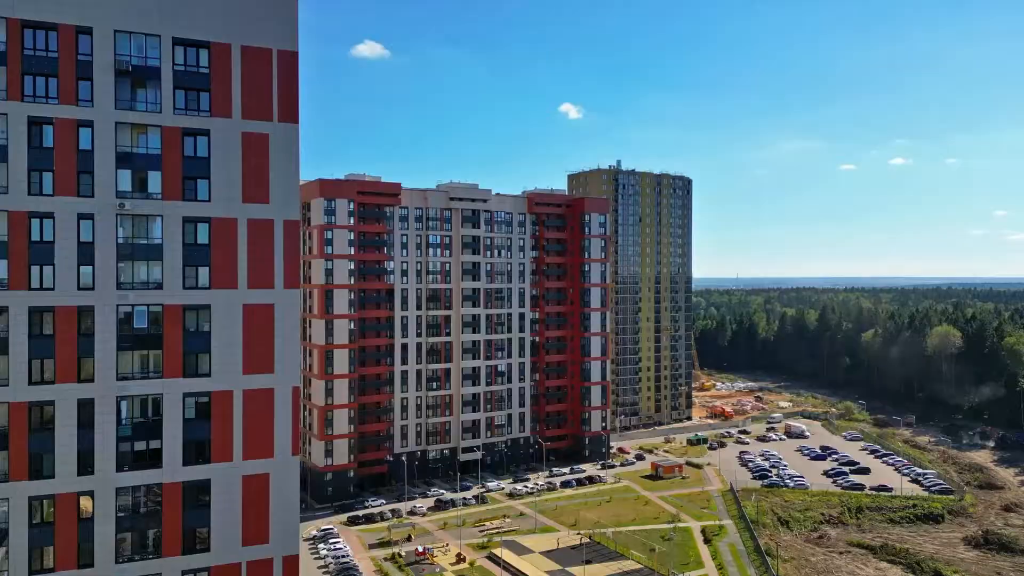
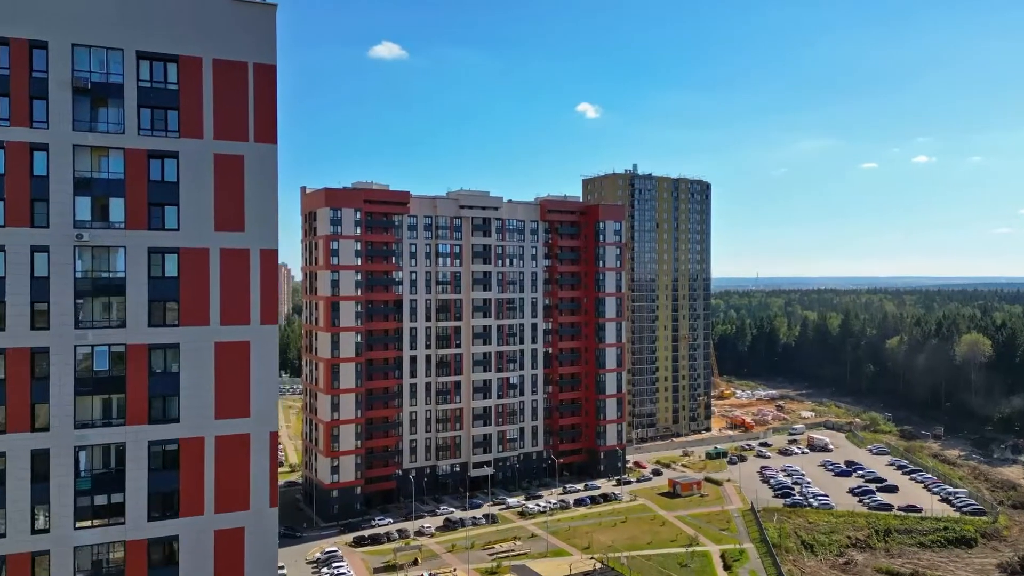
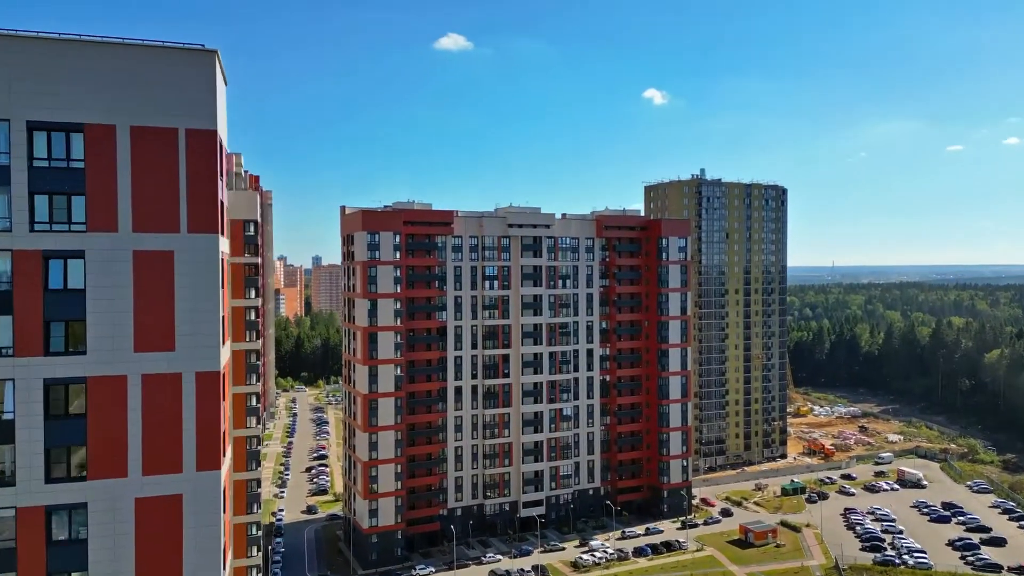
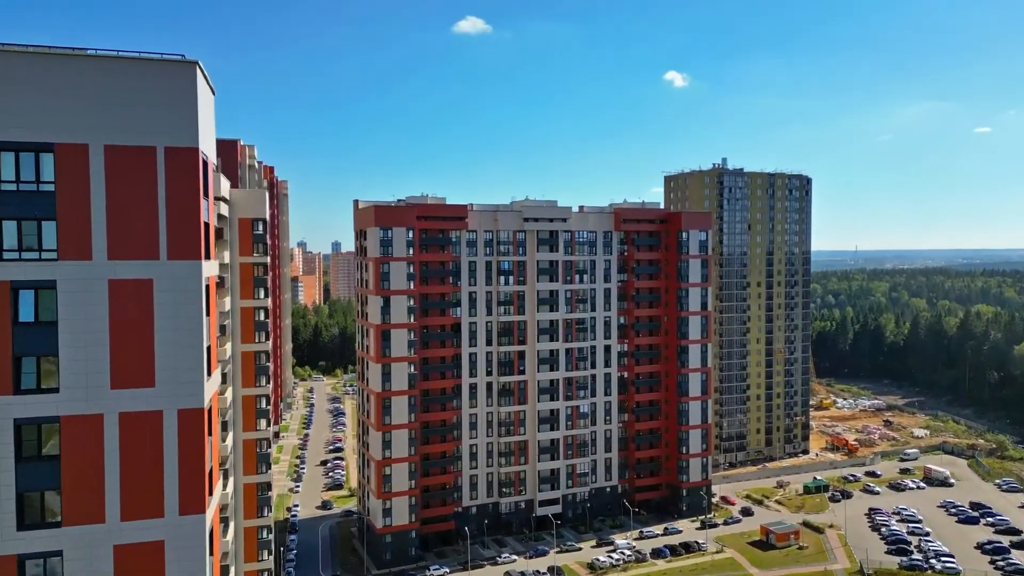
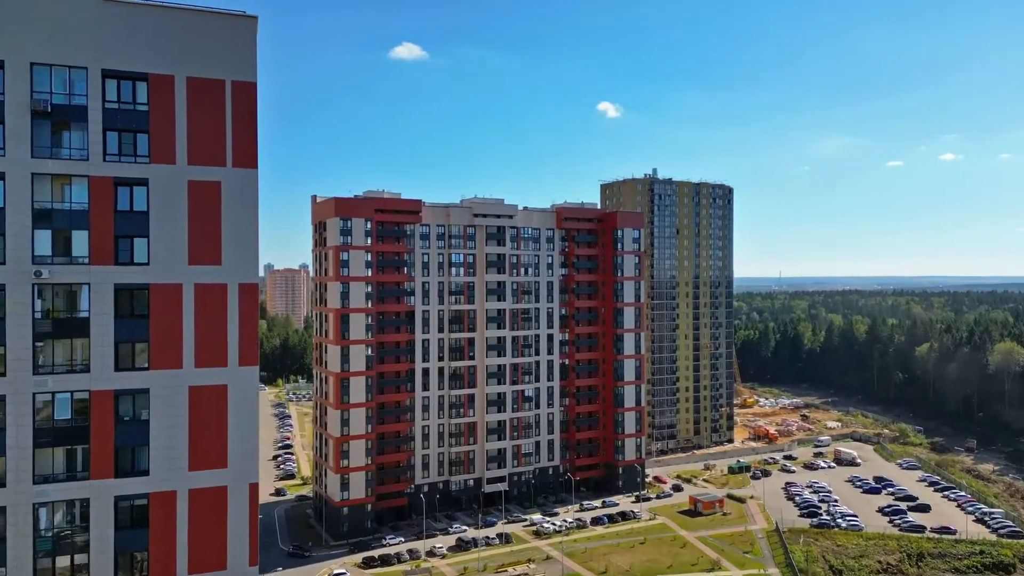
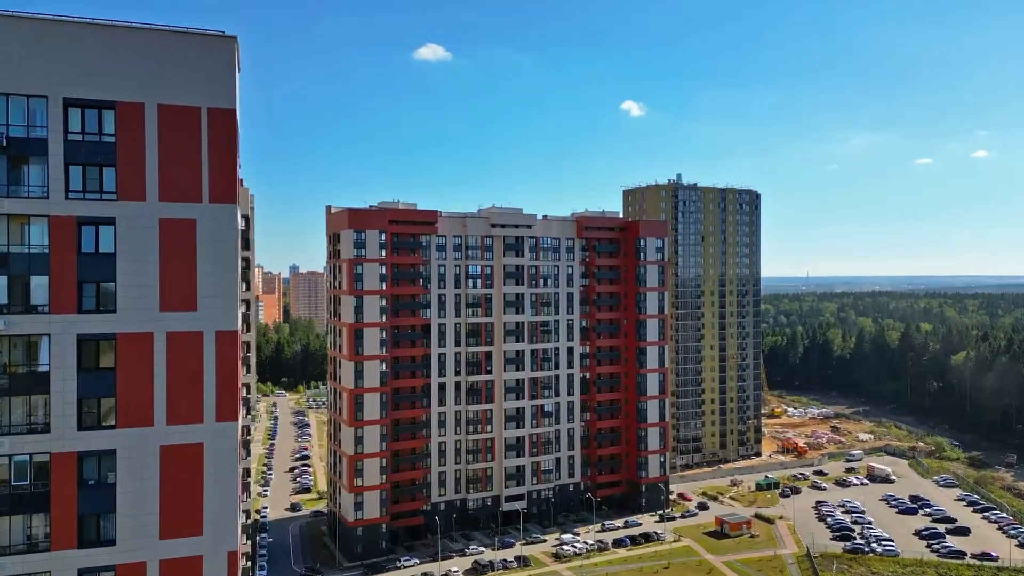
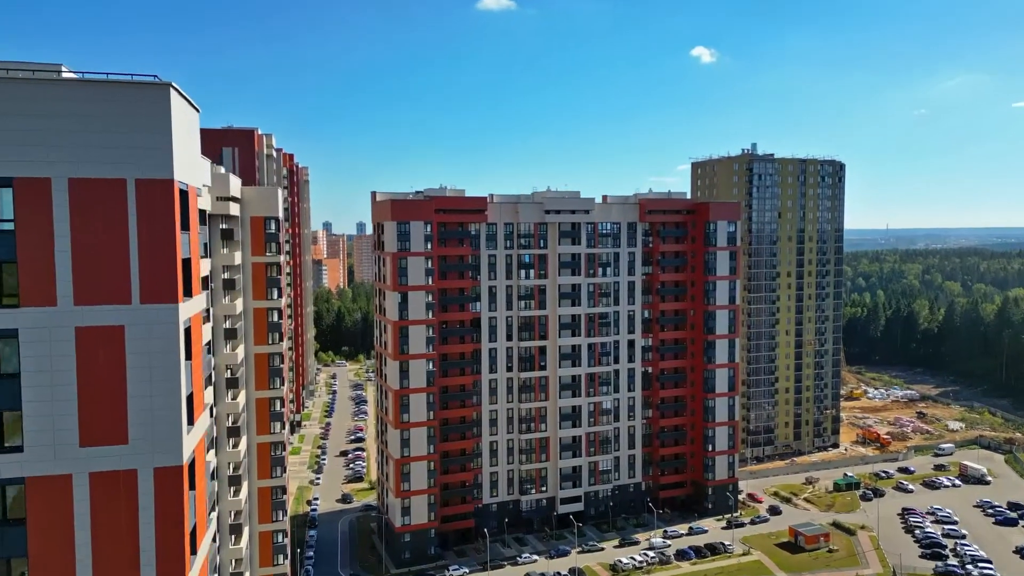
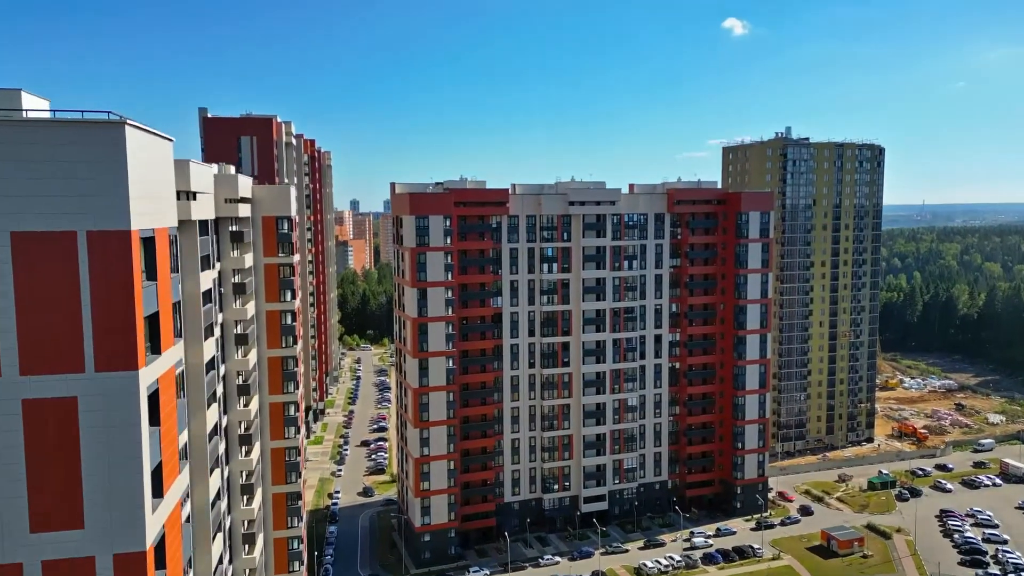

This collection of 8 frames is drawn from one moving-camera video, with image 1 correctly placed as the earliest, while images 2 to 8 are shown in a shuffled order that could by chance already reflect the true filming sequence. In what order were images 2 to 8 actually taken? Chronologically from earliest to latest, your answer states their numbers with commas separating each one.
2, 5, 6, 3, 4, 7, 8
